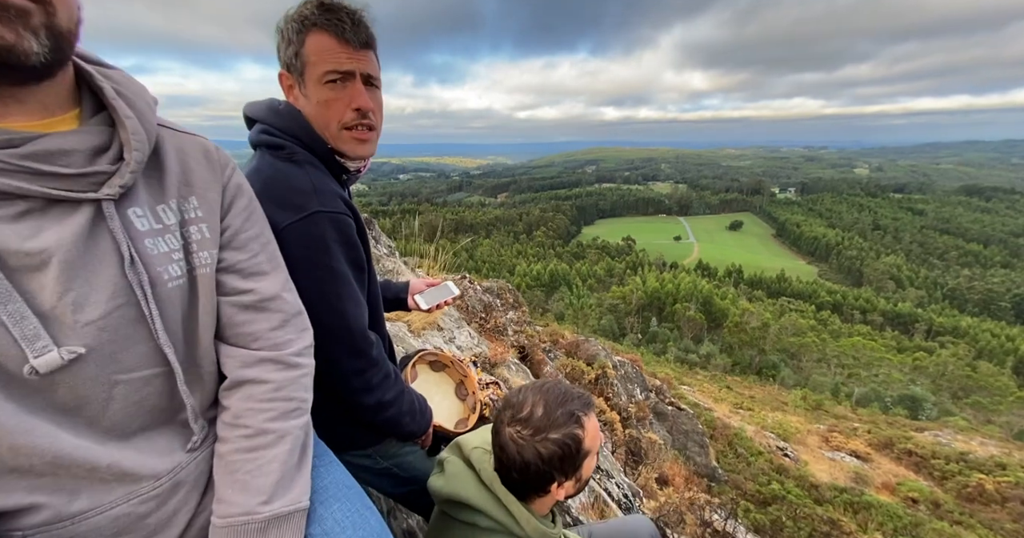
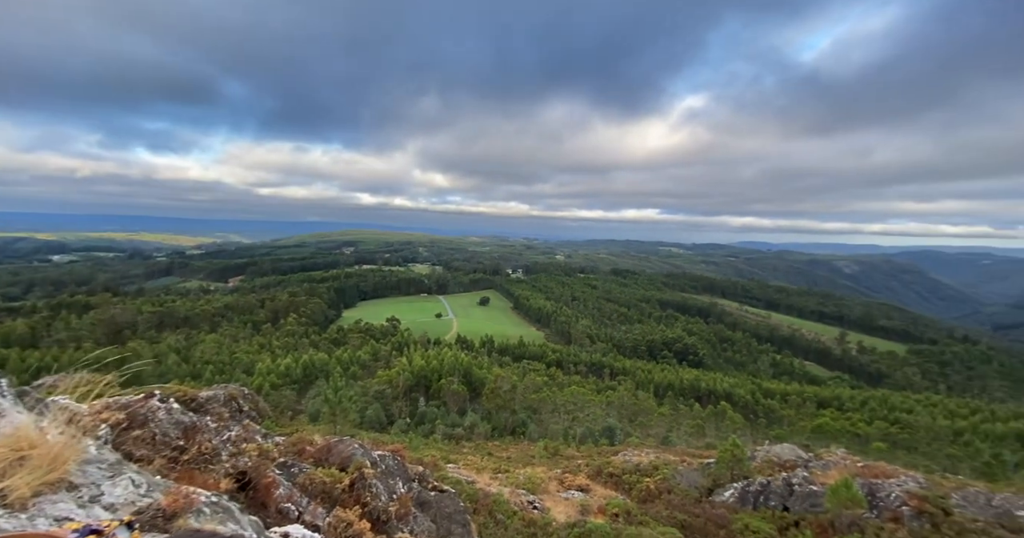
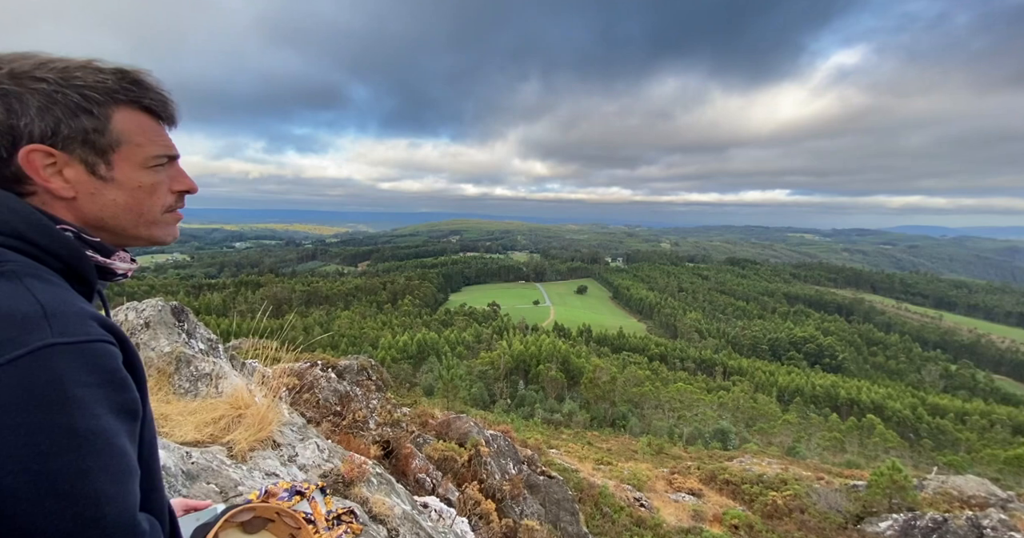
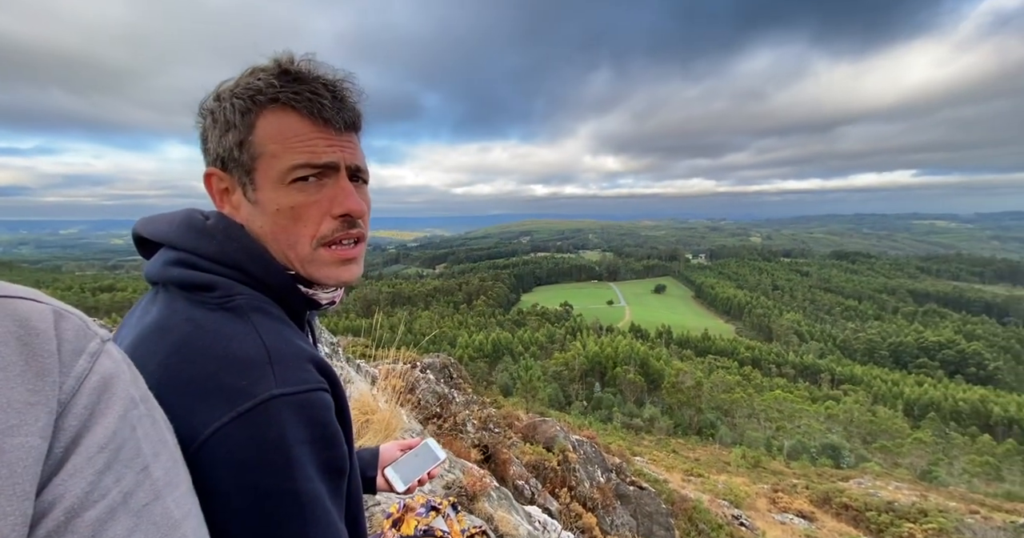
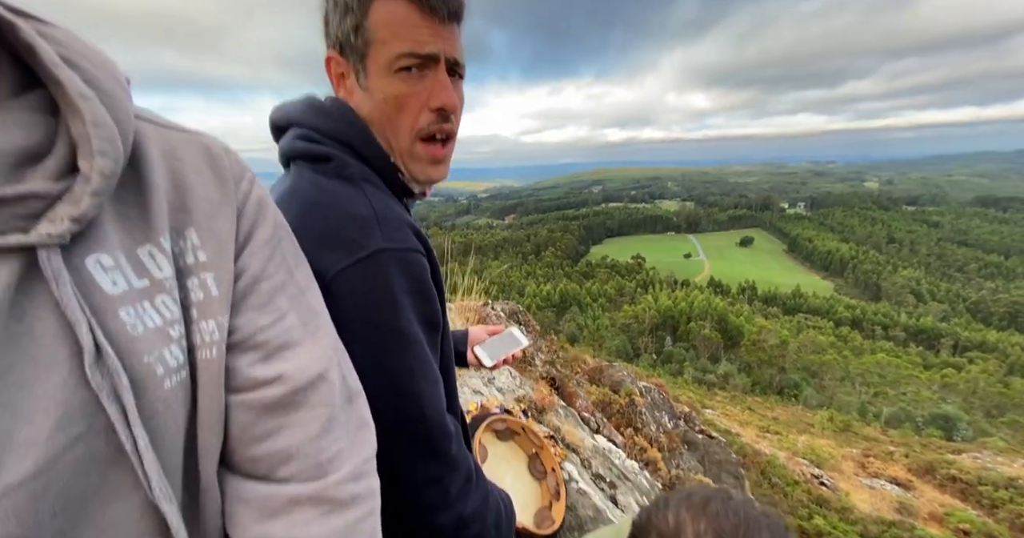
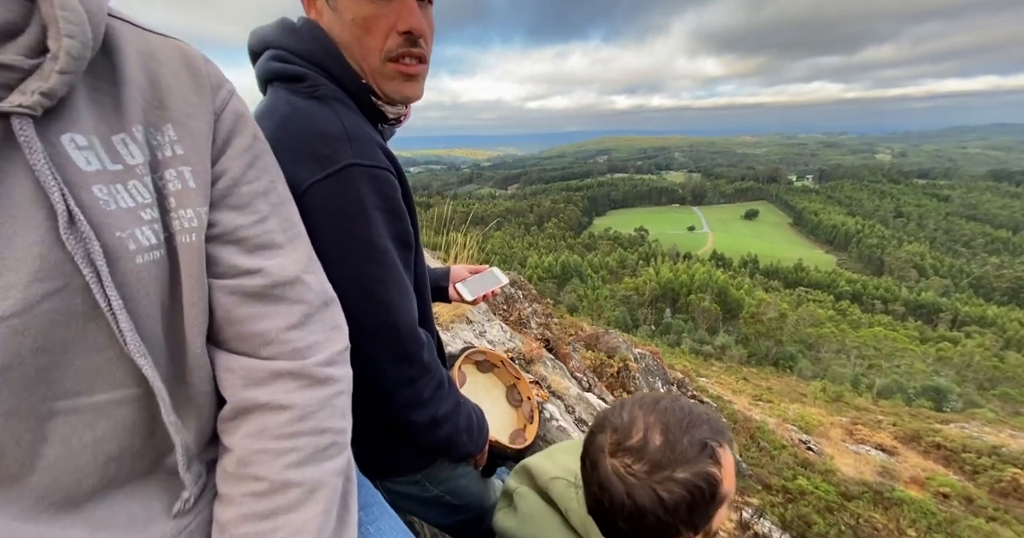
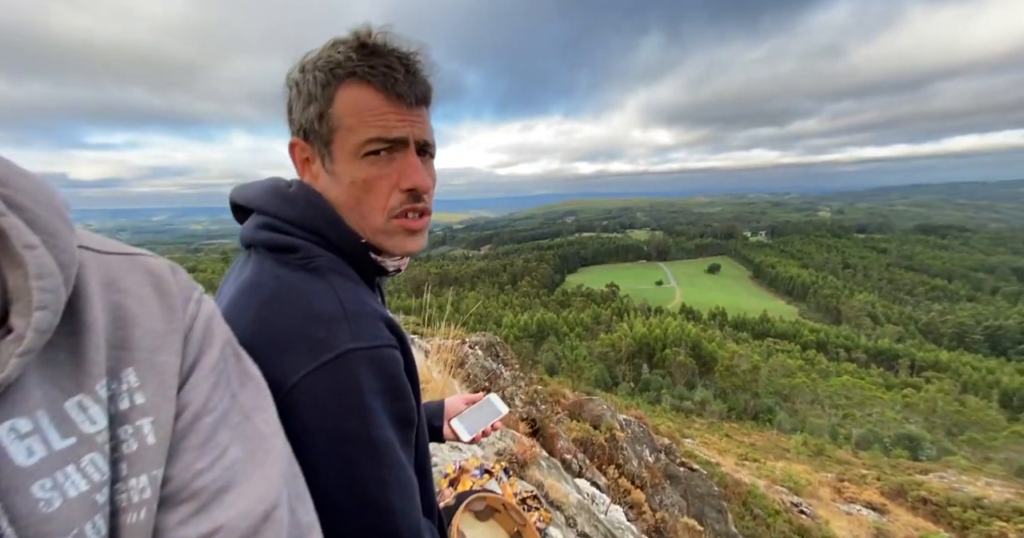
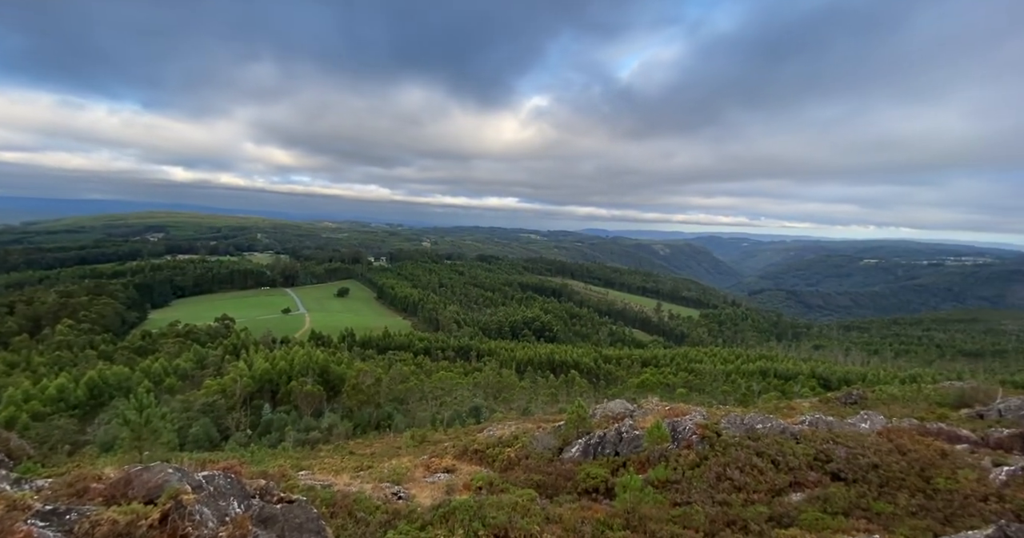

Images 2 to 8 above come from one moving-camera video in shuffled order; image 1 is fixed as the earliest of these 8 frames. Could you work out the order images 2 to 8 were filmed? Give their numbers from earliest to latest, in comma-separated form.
6, 5, 7, 4, 3, 2, 8
